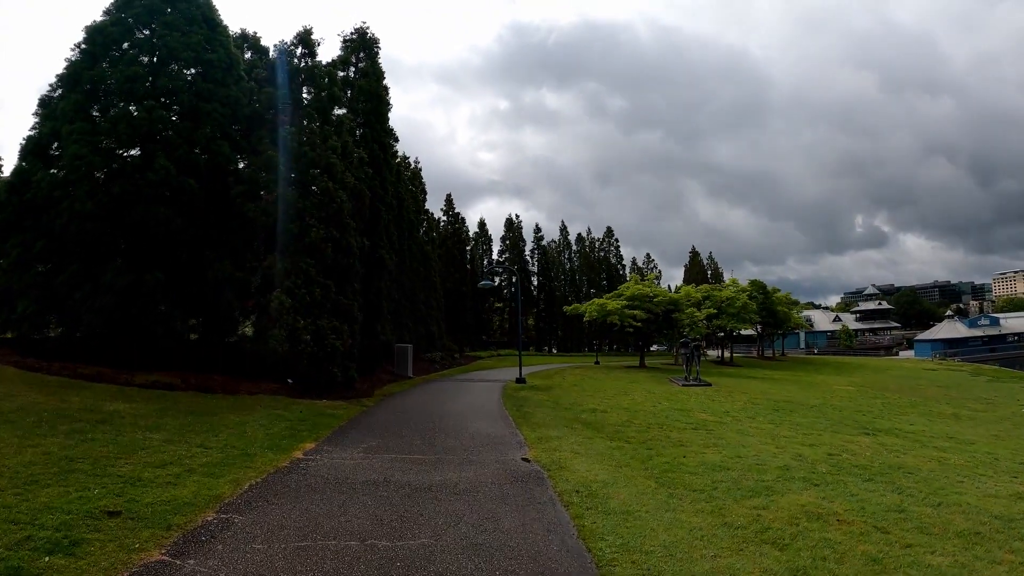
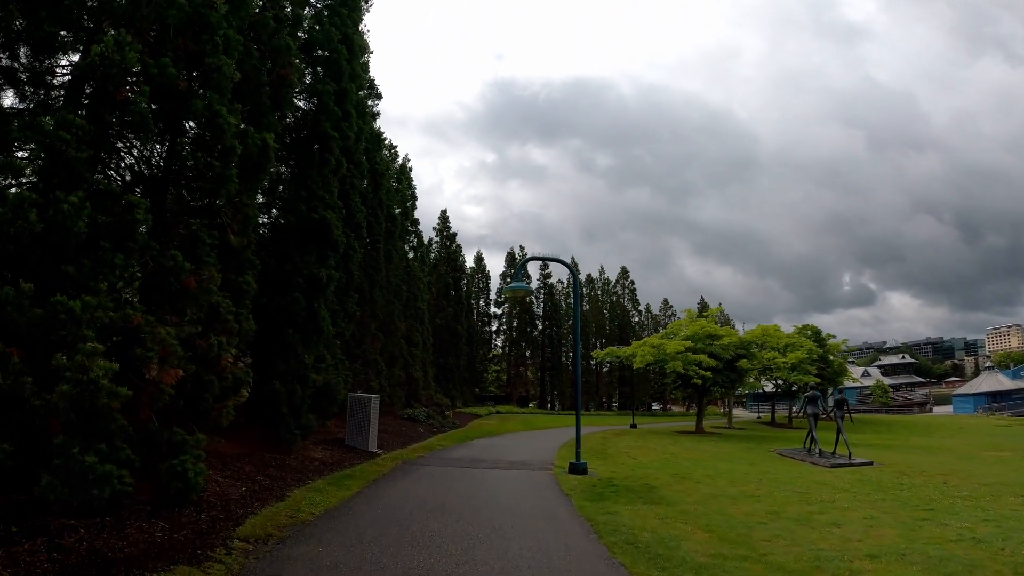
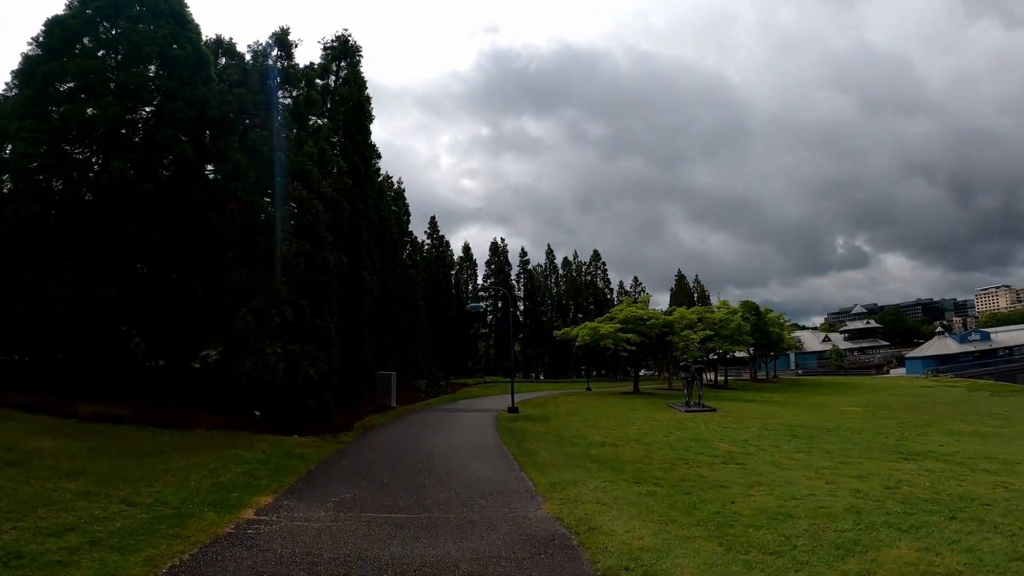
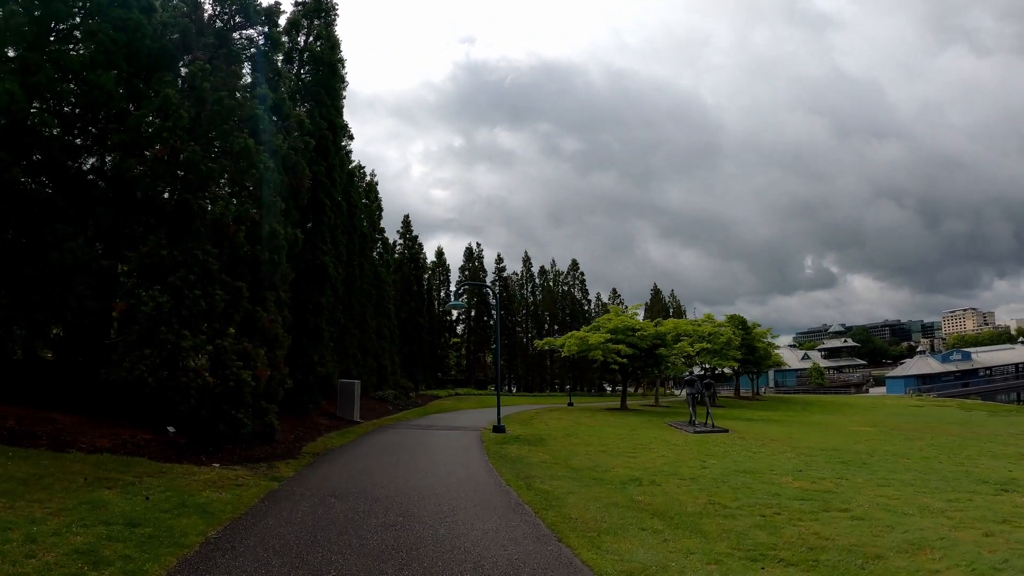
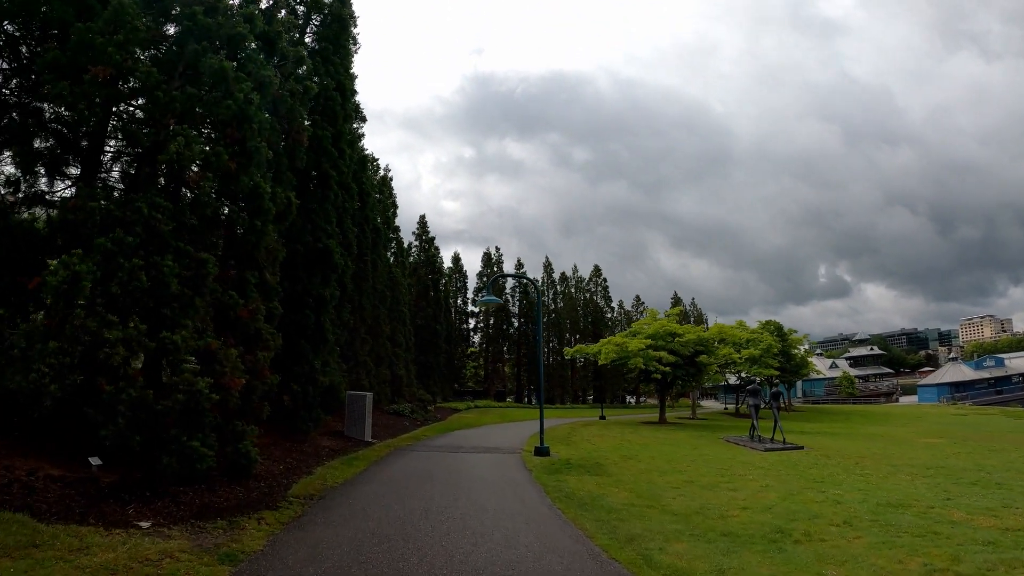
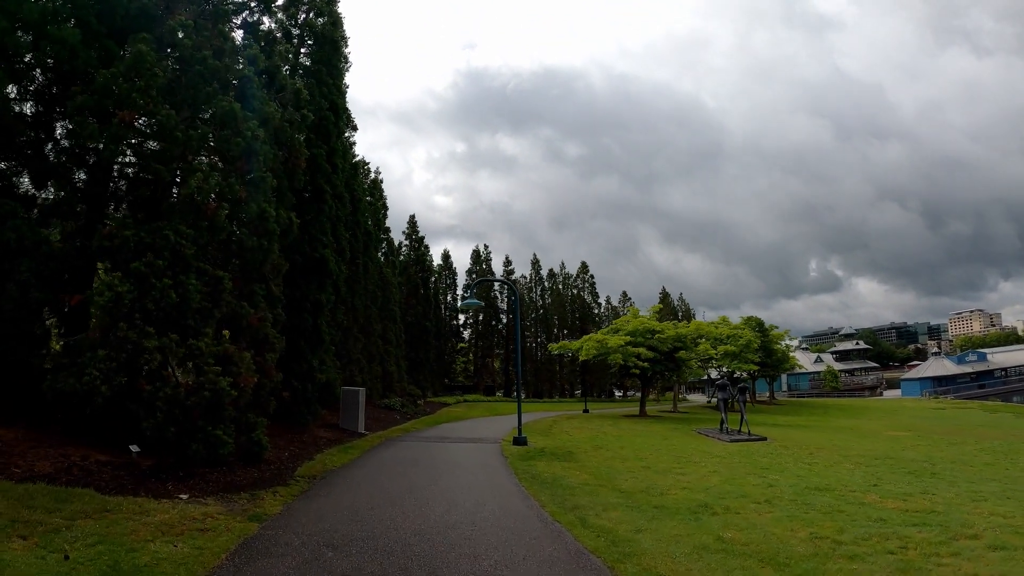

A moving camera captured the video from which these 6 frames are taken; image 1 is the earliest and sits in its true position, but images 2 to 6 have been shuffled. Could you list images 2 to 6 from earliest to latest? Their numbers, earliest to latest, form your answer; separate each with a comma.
3, 4, 6, 5, 2
